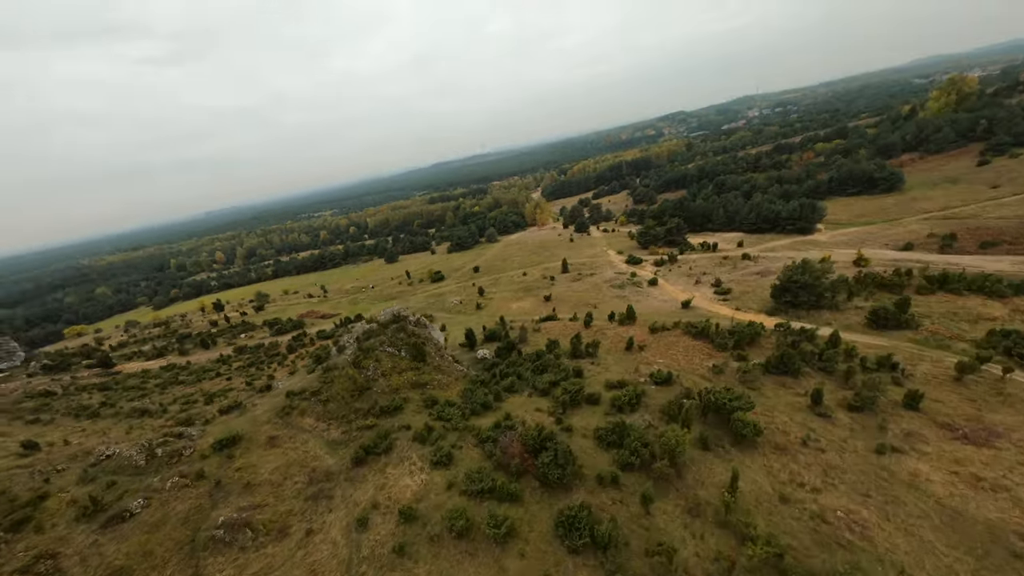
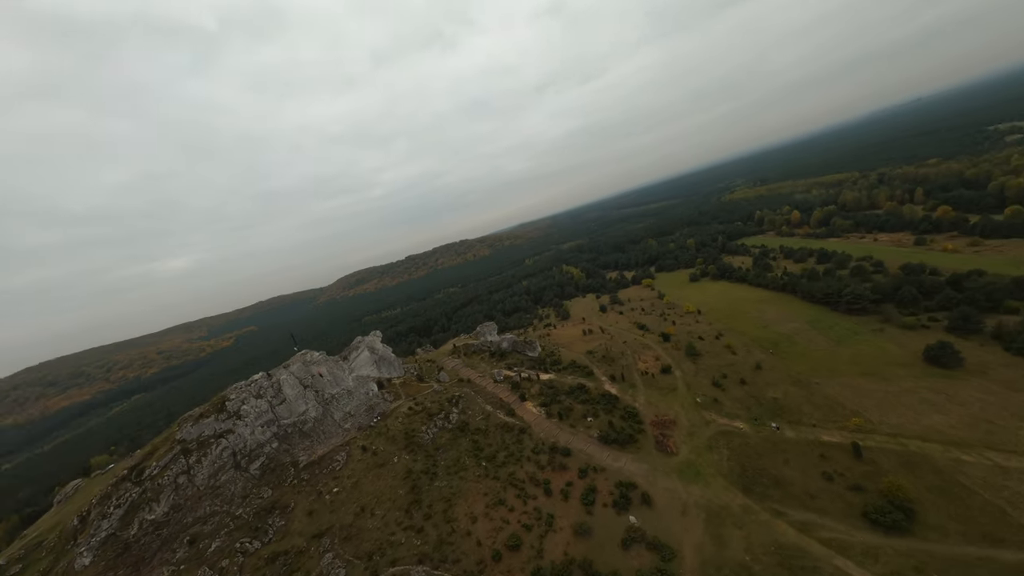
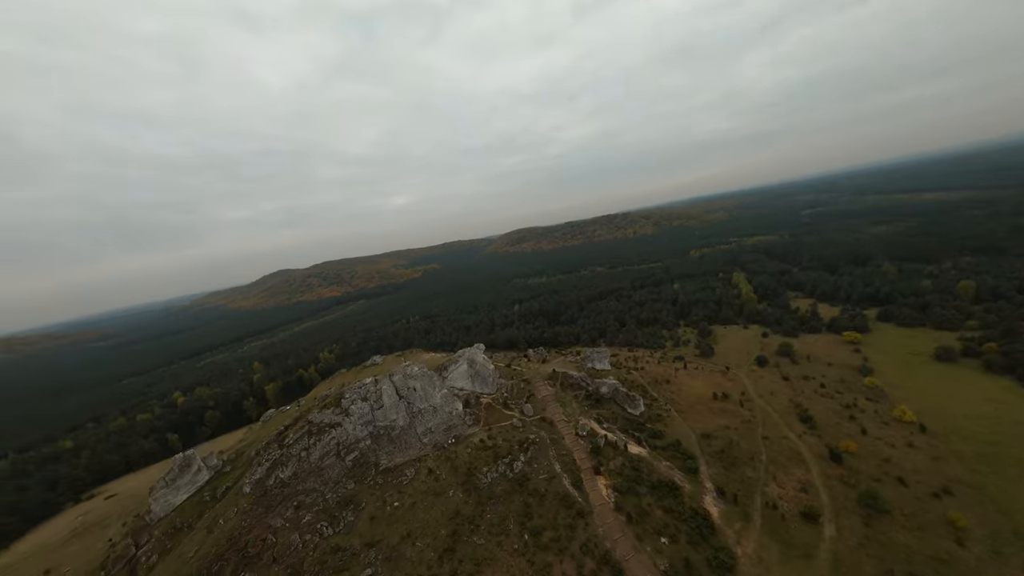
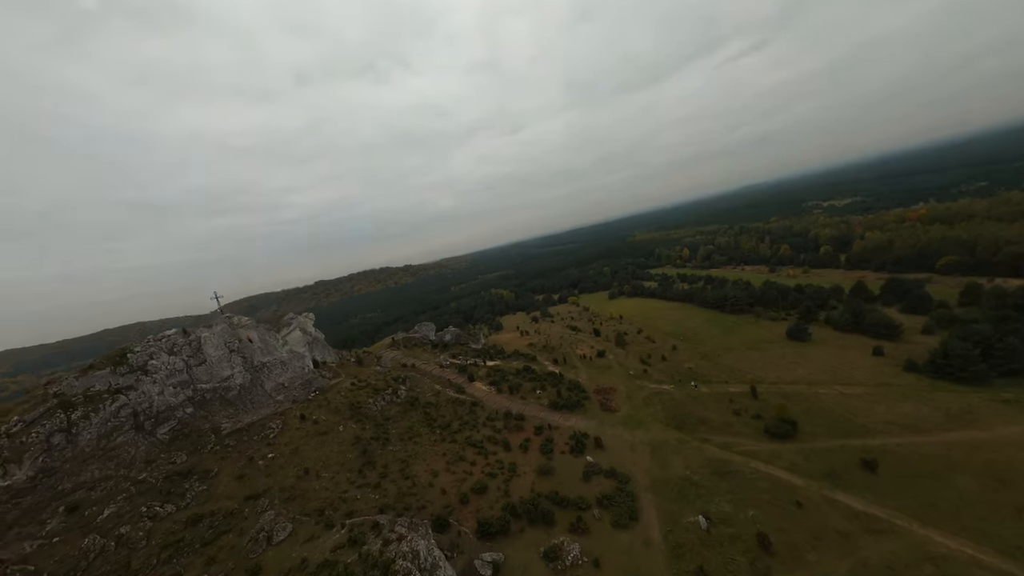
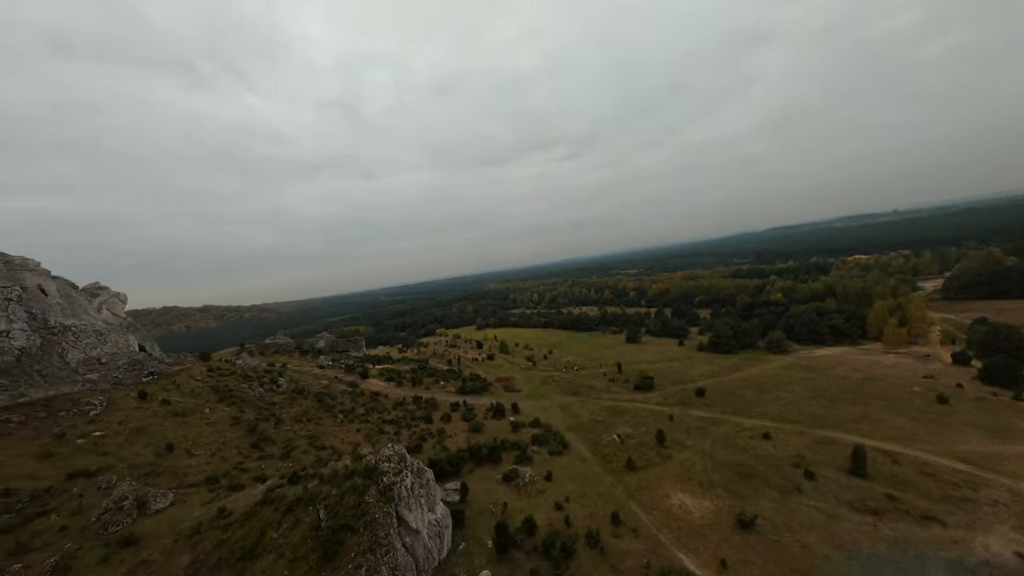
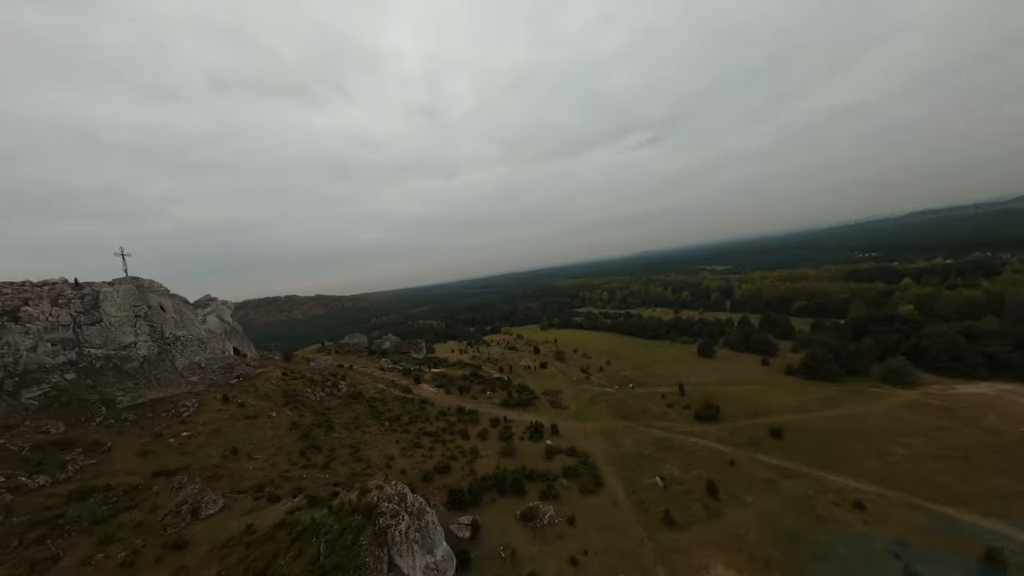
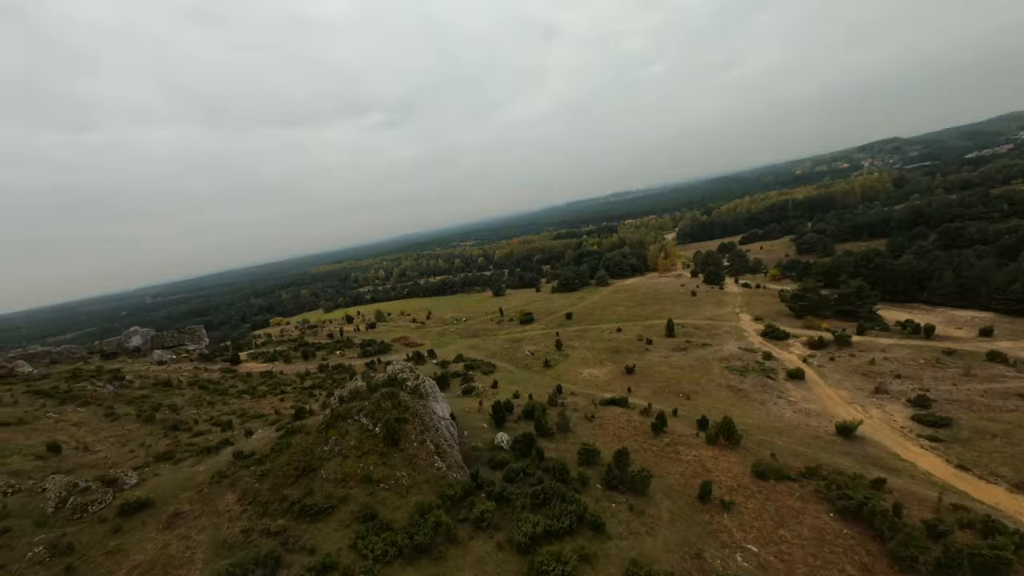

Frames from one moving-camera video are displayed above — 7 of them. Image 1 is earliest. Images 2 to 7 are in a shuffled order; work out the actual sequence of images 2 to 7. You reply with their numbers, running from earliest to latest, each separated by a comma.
7, 5, 6, 4, 2, 3
